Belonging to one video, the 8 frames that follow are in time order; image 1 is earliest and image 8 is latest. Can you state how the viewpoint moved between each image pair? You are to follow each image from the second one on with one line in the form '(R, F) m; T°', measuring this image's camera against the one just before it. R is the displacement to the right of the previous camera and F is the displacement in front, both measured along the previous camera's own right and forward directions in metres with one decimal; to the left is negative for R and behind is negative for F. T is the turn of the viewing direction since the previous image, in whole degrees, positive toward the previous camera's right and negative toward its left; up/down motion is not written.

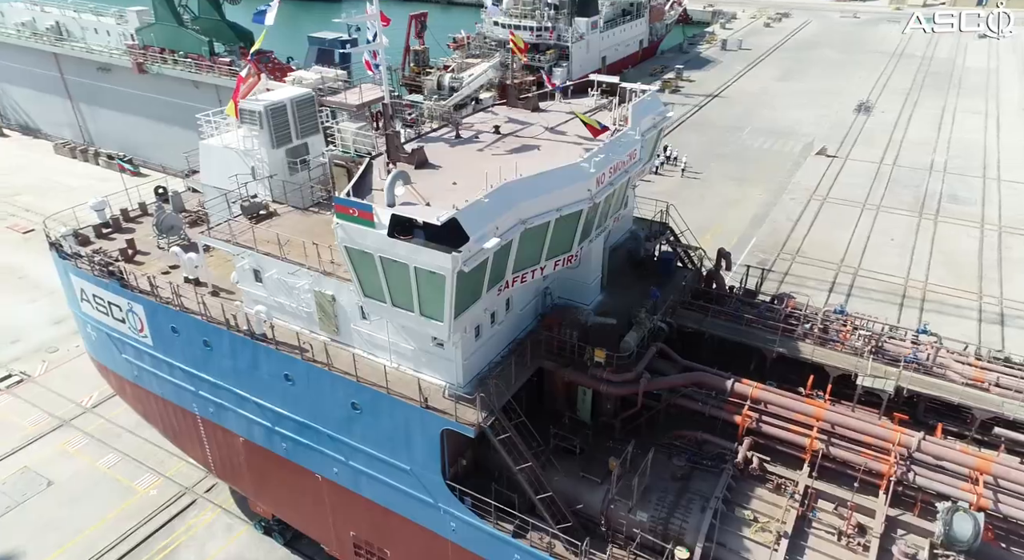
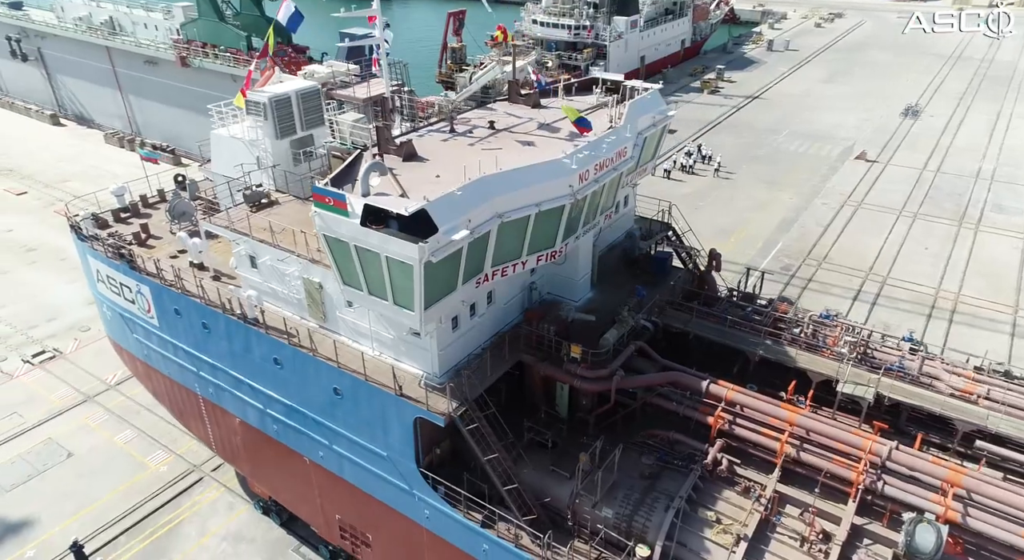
(+1.4, -0.1) m; -4°
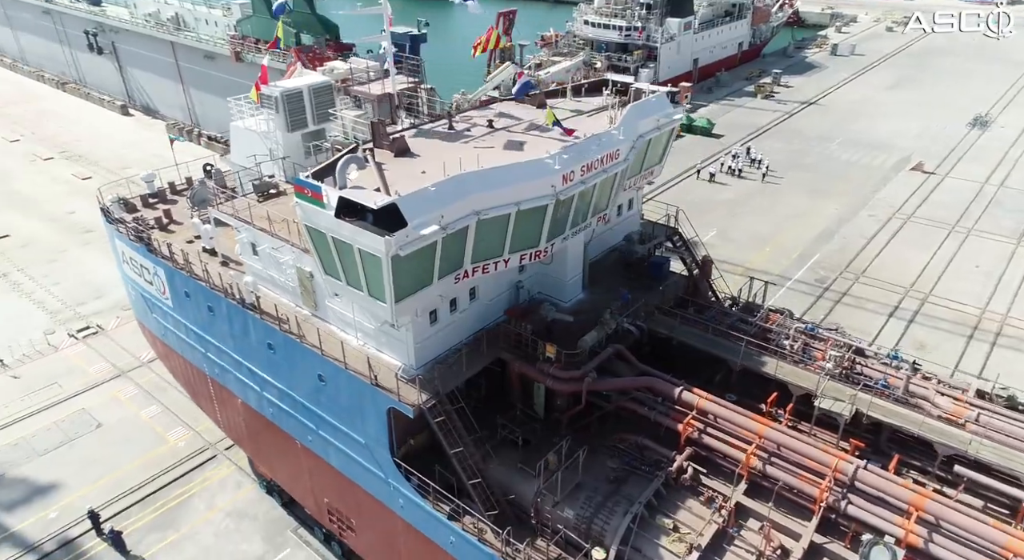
(+1.7, -0.1) m; -5°
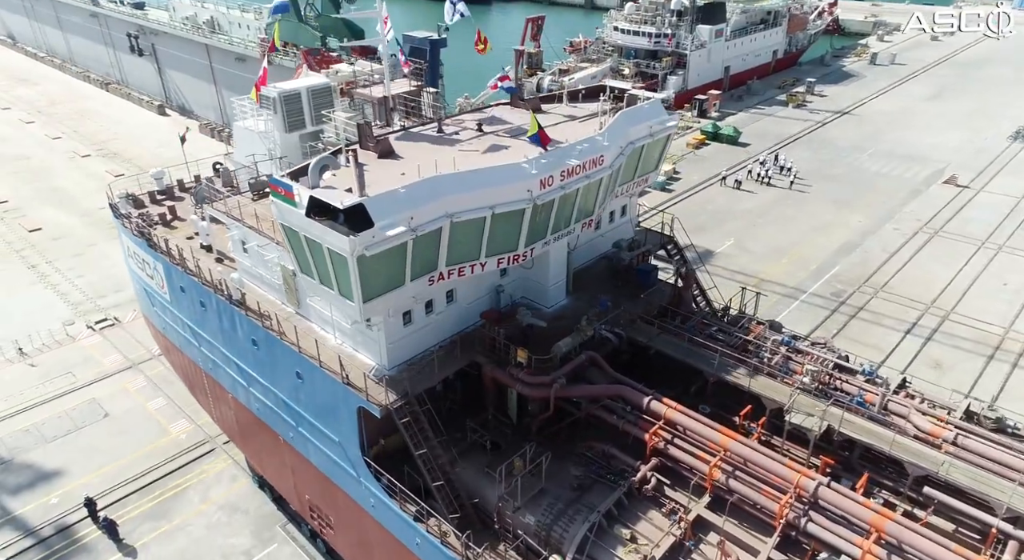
(+1.3, +0.1) m; -3°
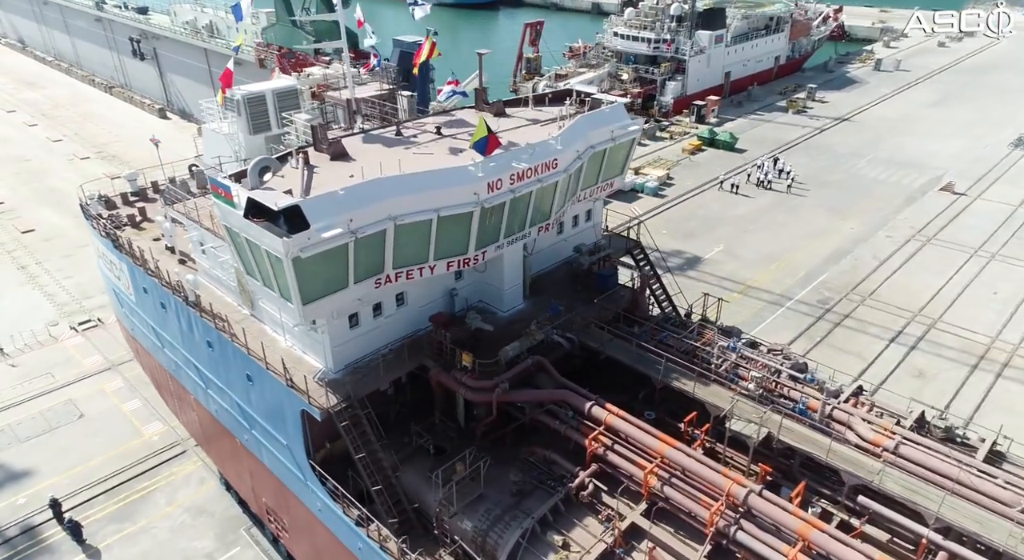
(+1.4, +0.1) m; -1°
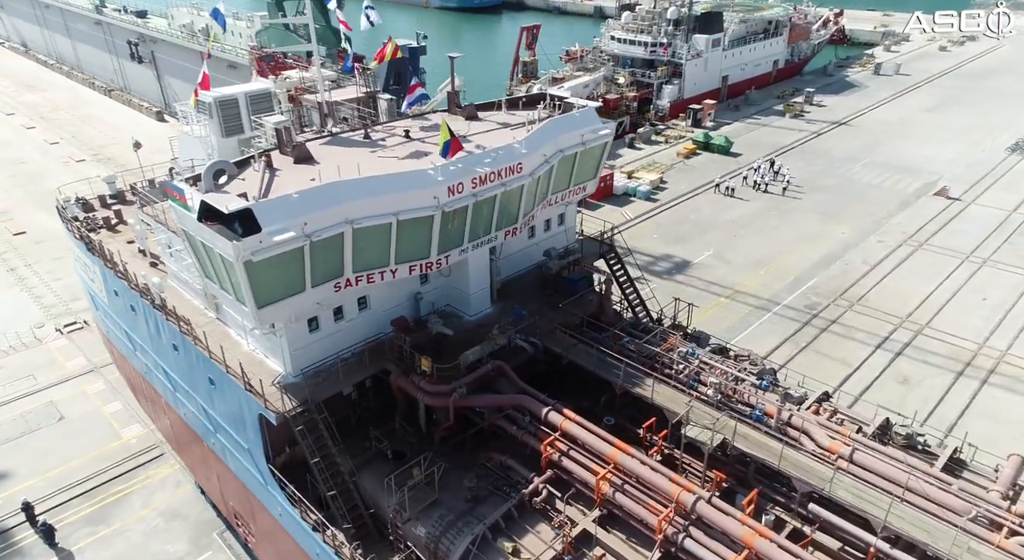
(+1.0, +0.1) m; -1°
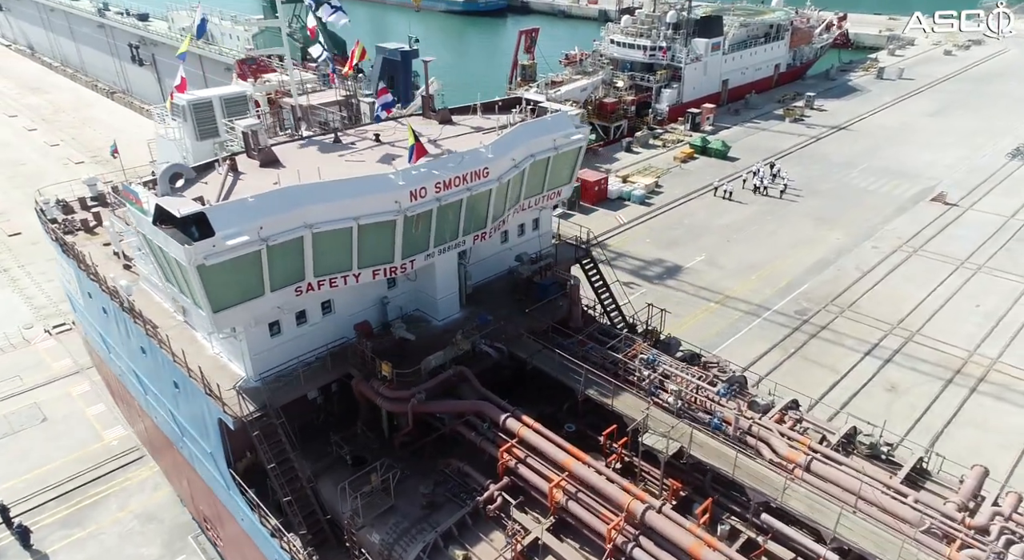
(+1.0, +0.1) m; -1°
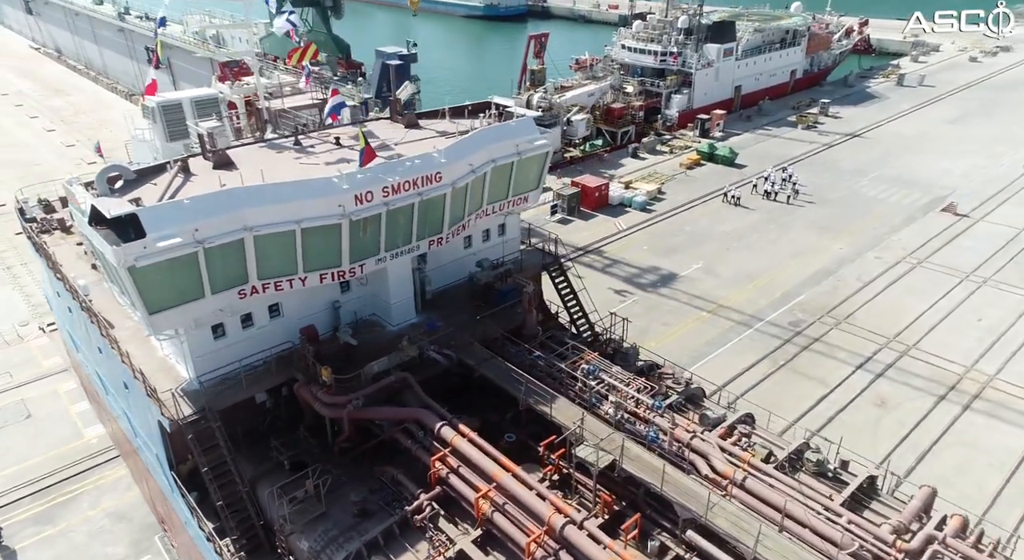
(+1.7, +0.3) m; -2°
